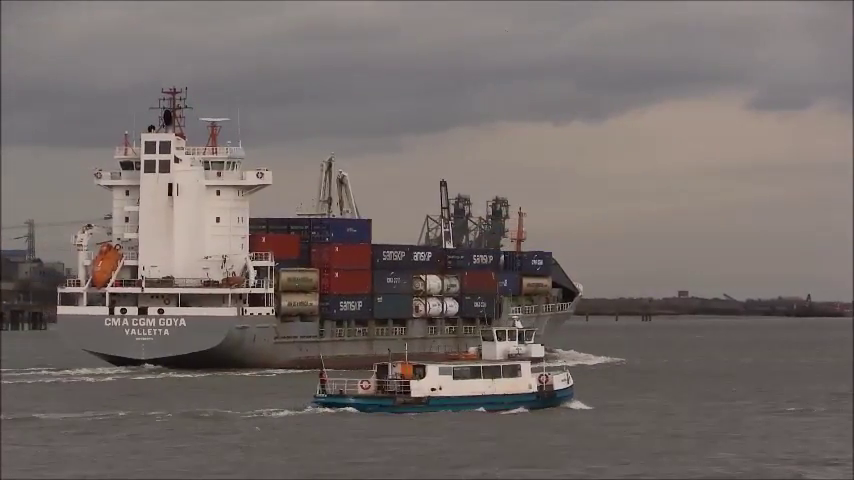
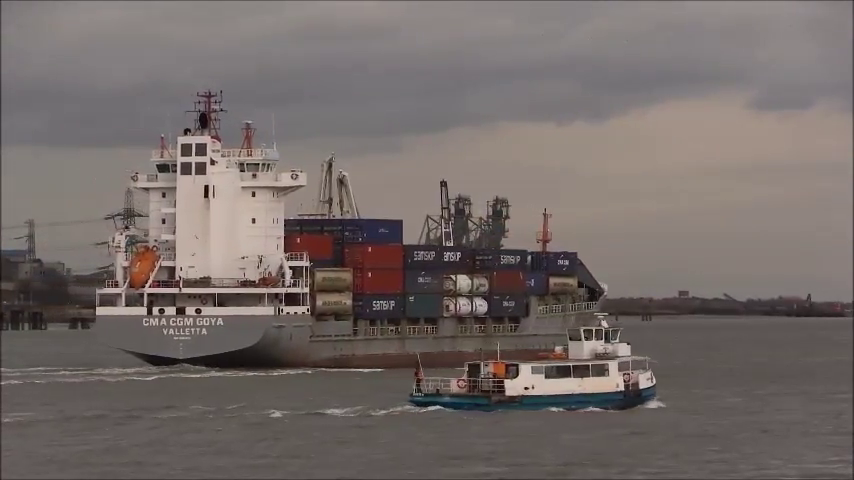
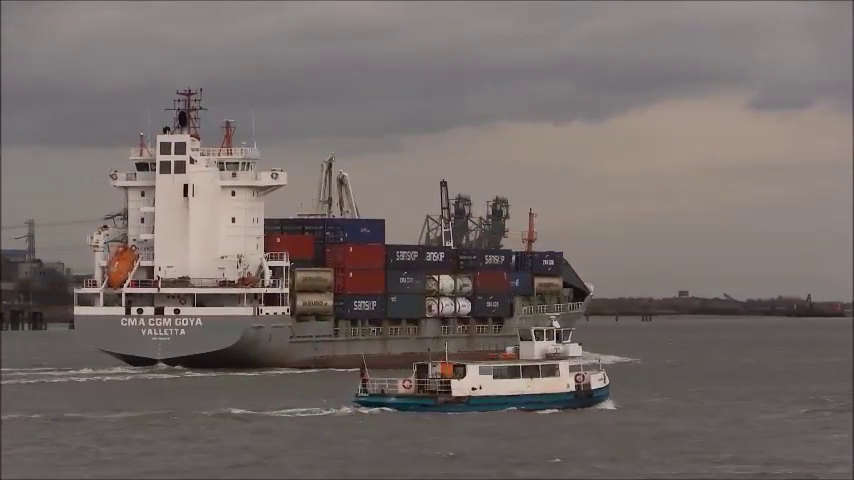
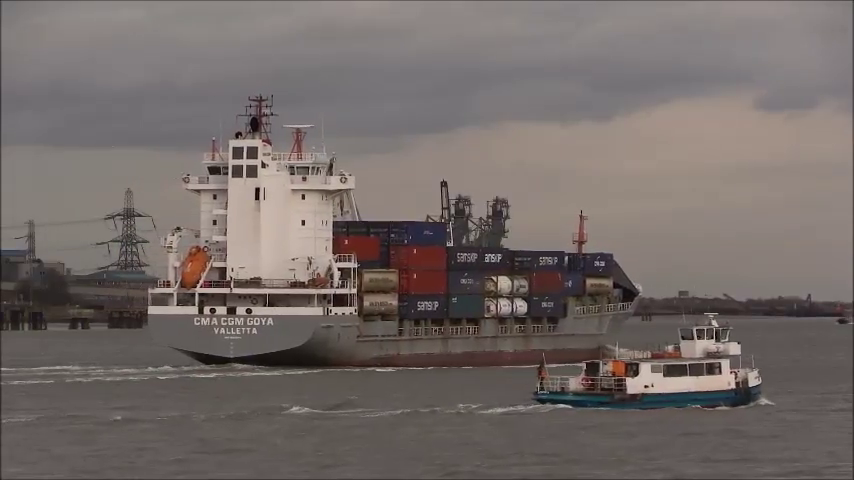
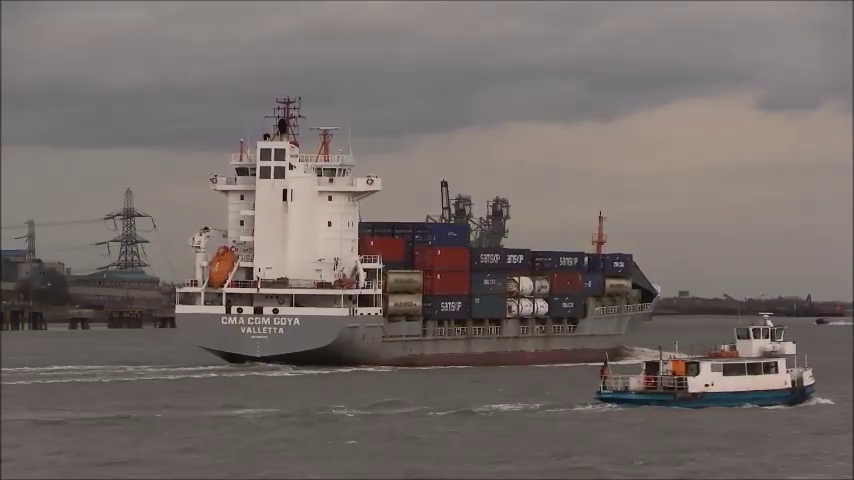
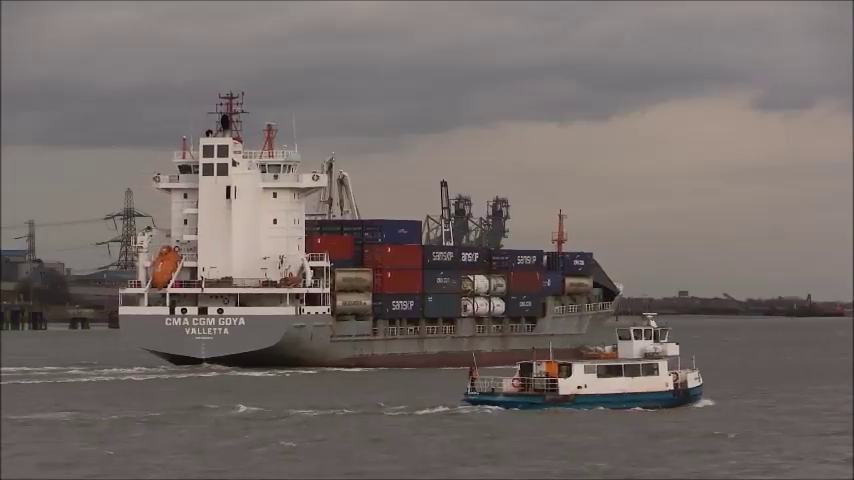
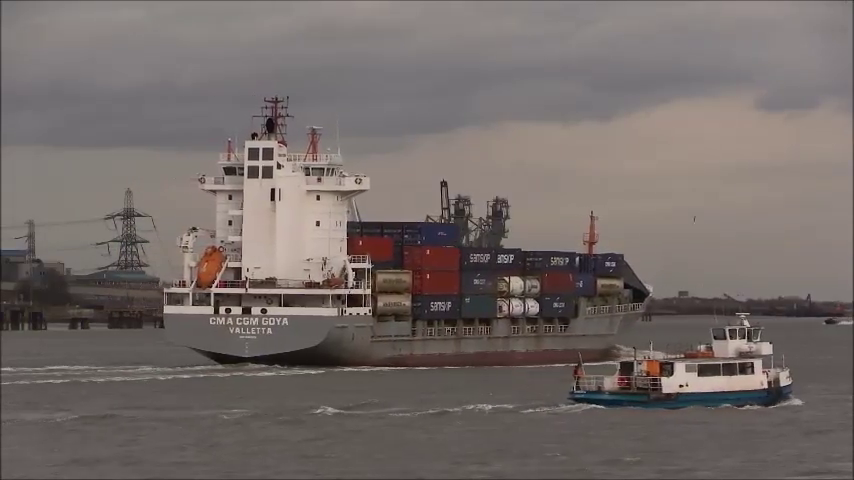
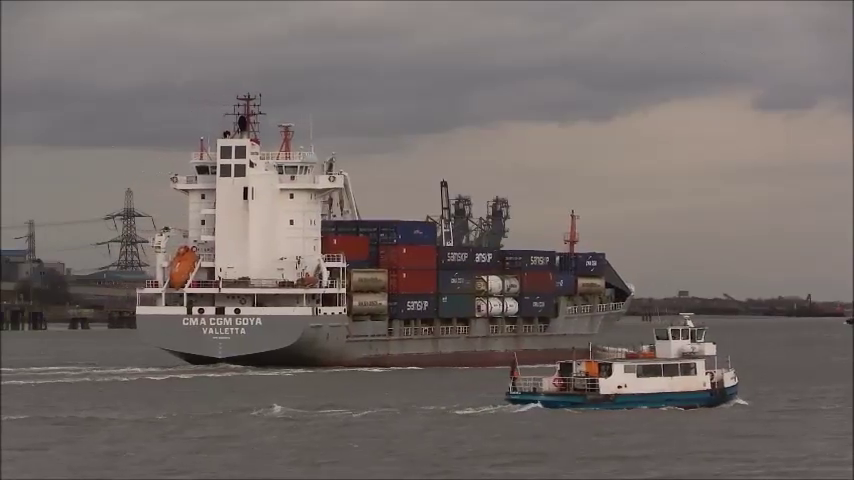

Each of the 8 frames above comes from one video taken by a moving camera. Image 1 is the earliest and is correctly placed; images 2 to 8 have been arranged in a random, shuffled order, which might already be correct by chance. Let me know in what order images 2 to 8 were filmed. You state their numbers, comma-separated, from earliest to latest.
3, 2, 6, 8, 4, 7, 5
